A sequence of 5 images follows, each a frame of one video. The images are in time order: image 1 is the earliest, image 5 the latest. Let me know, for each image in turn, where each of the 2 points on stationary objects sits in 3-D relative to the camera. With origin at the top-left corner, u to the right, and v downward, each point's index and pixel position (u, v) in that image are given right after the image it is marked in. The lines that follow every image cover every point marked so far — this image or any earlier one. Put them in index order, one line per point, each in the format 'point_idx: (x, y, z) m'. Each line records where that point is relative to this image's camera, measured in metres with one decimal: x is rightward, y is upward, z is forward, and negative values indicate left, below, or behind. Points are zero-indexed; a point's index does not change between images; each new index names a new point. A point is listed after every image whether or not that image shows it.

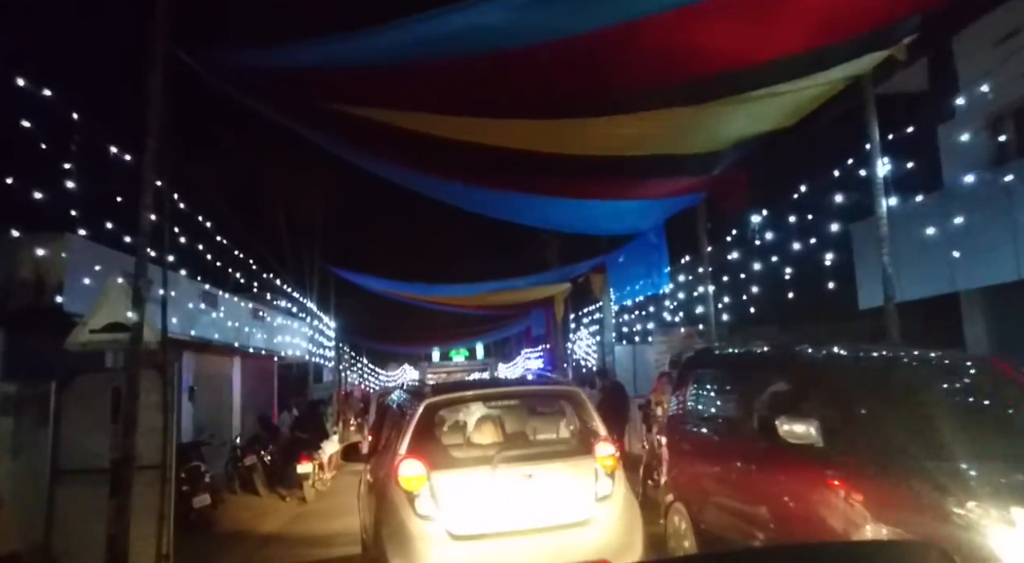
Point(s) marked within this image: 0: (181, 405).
0: (-7.2, -2.7, +14.8) m
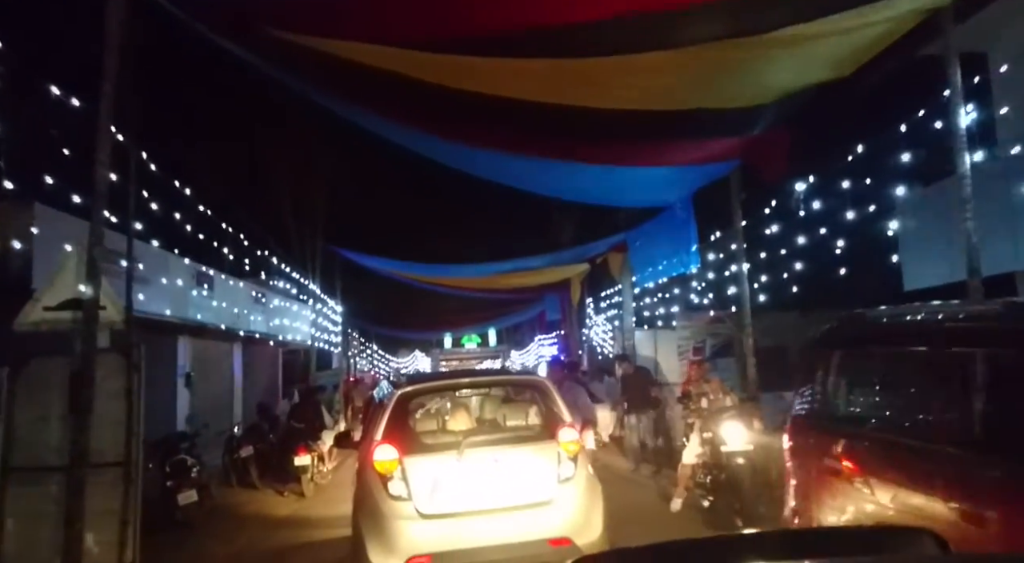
0: (-7.0, -2.3, +14.0) m
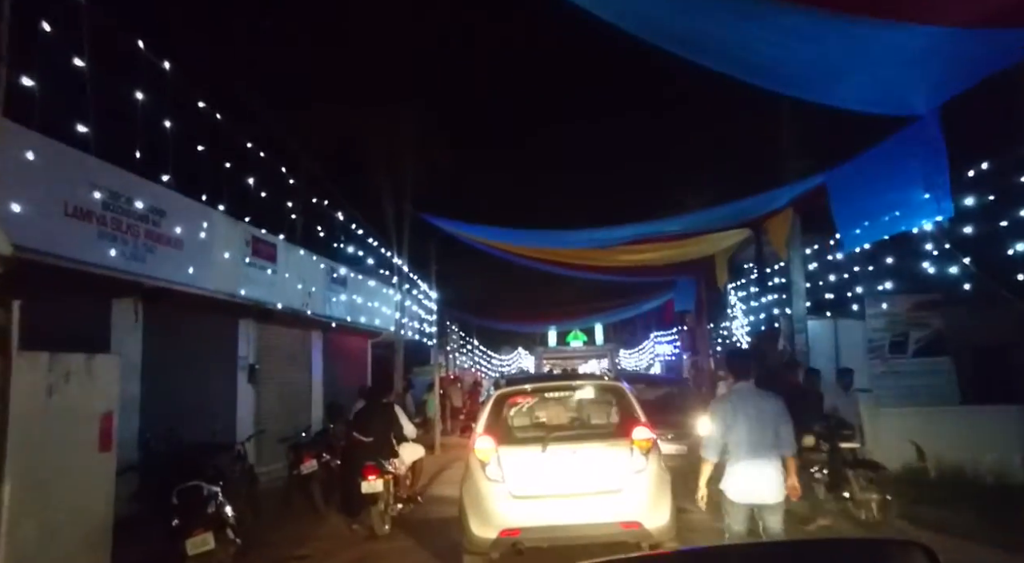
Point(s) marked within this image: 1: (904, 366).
0: (-4.7, -1.8, +11.5) m
1: (+6.6, -1.4, +11.0) m
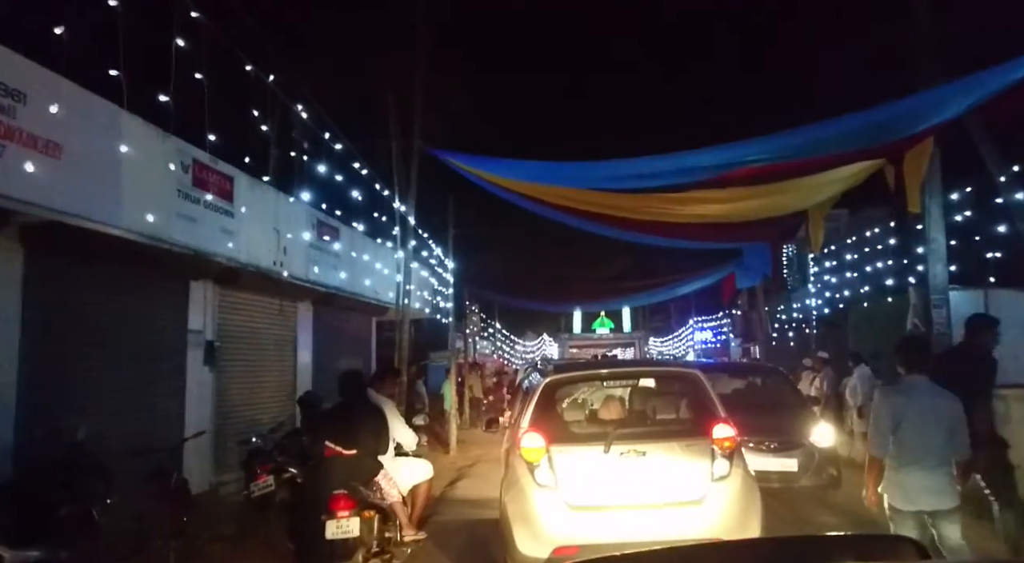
0: (-4.2, -1.1, +8.6) m
1: (+7.1, -0.8, +7.7) m
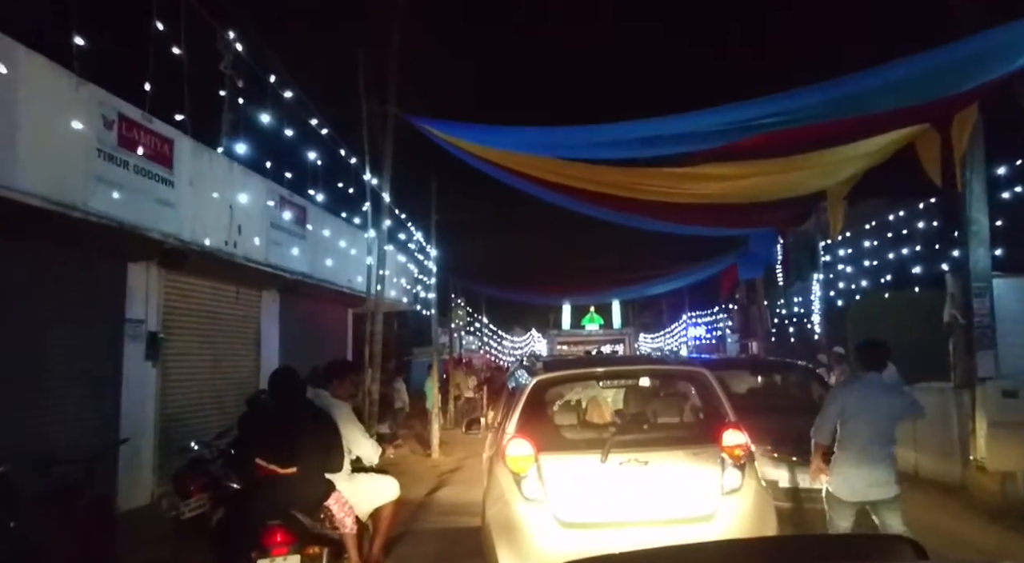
0: (-4.3, -0.9, +7.4) m
1: (+7.0, -0.7, +6.7) m
